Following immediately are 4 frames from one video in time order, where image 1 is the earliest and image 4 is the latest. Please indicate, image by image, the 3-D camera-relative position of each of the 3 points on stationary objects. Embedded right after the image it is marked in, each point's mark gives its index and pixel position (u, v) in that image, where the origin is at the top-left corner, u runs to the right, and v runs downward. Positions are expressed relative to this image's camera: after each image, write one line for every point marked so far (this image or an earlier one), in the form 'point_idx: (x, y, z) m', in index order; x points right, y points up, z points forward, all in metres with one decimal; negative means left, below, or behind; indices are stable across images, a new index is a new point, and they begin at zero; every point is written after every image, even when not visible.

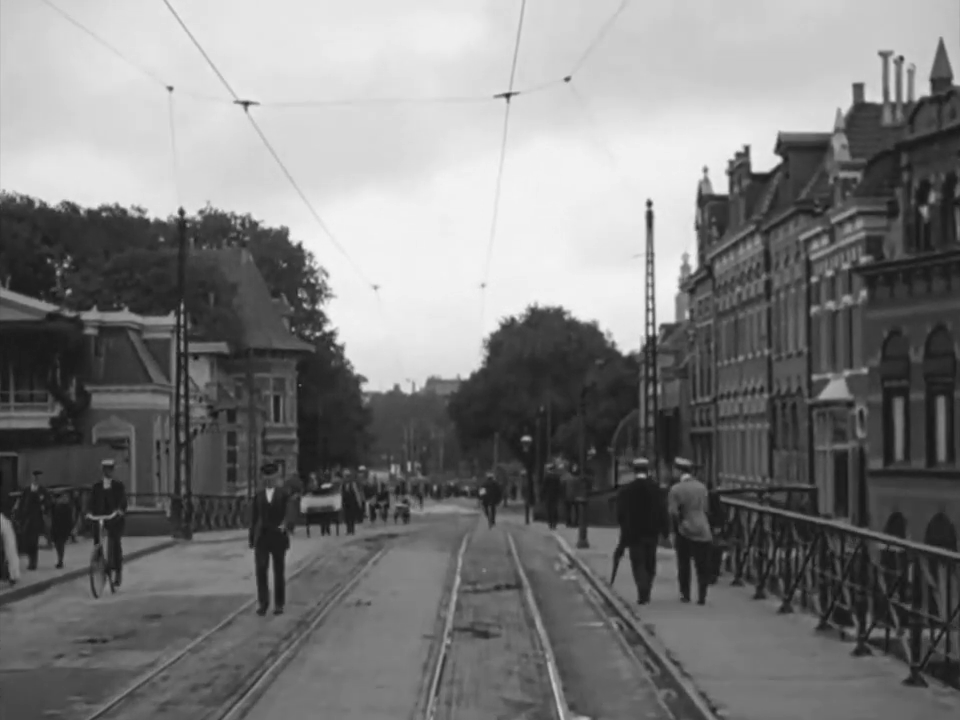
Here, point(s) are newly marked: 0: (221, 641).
0: (-2.6, -2.8, +19.3) m
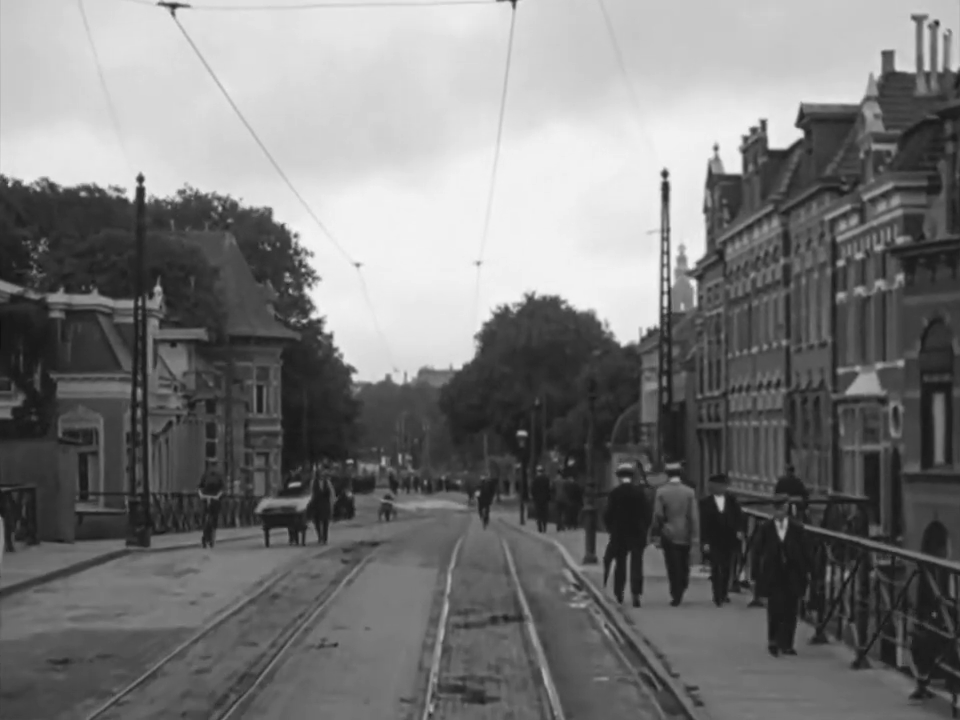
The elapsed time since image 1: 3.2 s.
0: (-2.7, -2.7, +14.9) m
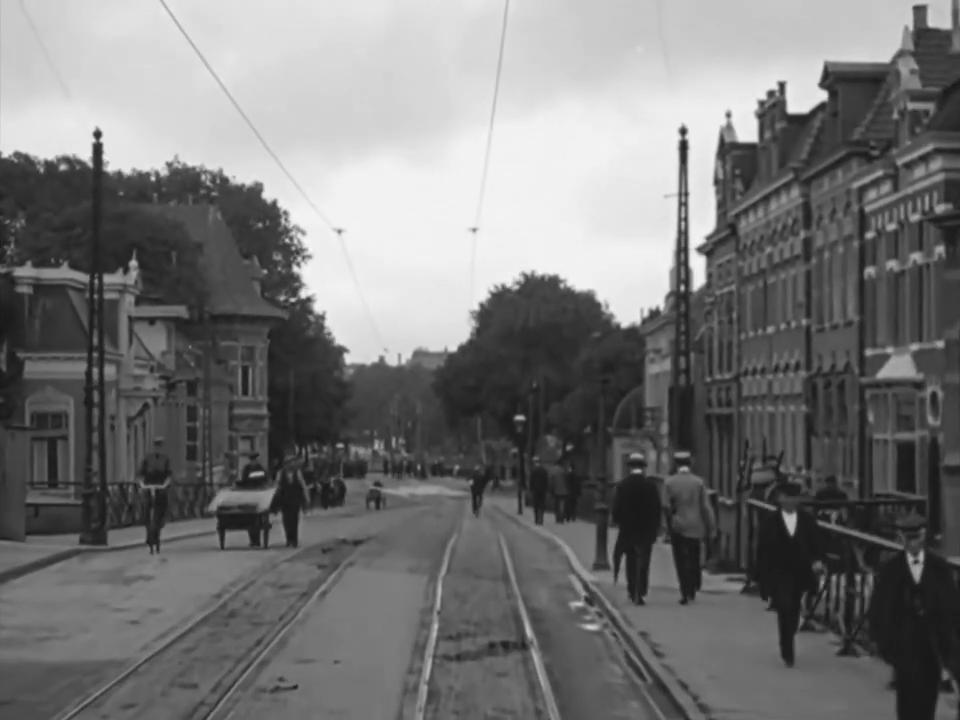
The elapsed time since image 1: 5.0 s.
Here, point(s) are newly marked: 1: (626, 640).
0: (-2.7, -2.5, +11.0) m
1: (+1.4, -2.7, +18.8) m
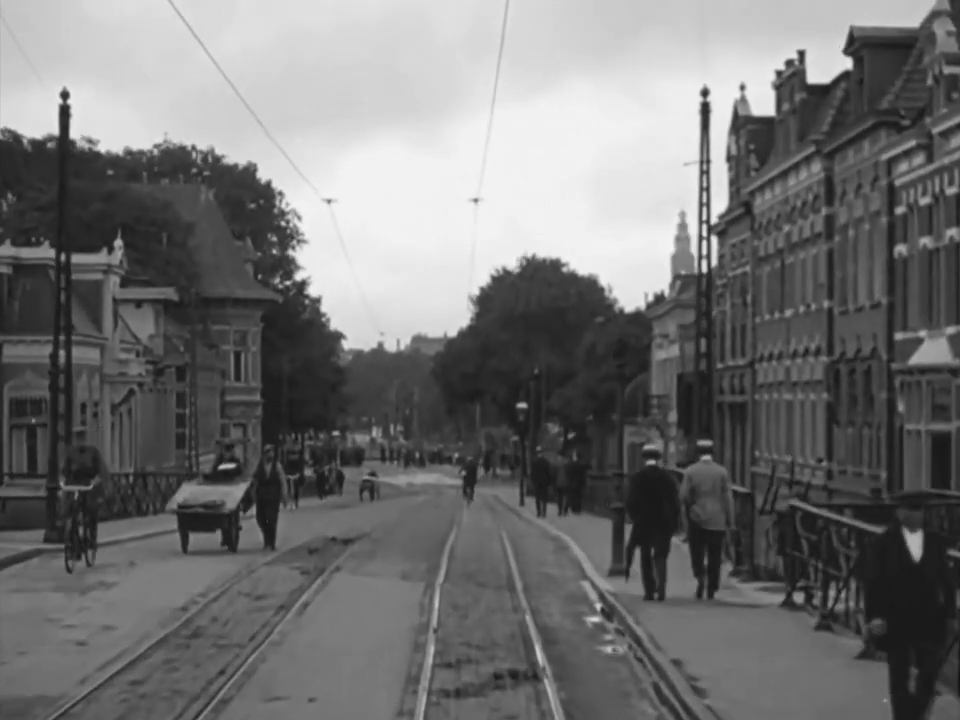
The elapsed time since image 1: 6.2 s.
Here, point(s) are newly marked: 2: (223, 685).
0: (-2.7, -2.4, +8.2) m
1: (+1.5, -2.6, +16.0) m
2: (-1.9, -2.5, +14.8) m
